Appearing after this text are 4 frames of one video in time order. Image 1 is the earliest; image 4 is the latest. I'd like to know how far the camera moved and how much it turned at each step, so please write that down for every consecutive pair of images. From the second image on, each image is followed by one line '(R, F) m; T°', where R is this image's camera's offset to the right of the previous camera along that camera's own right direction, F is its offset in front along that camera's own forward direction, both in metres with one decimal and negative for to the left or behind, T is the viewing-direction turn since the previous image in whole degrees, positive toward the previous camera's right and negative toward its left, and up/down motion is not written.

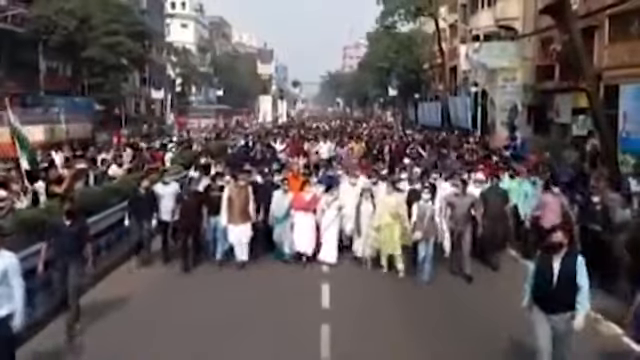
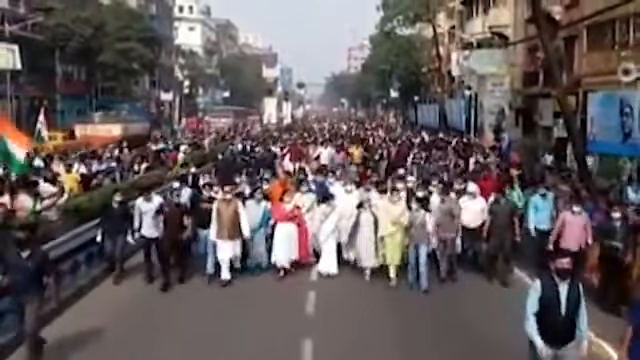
(+0.2, -2.8) m; 0°
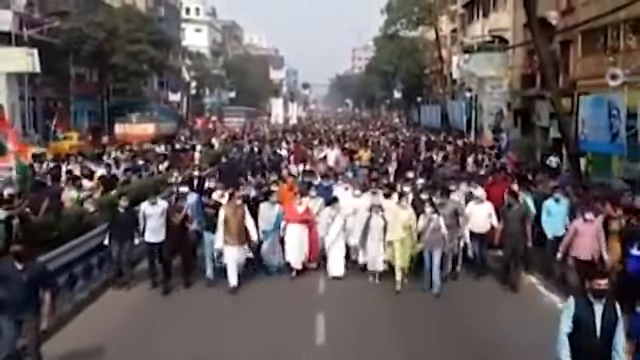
(-0.1, -1.7) m; 0°
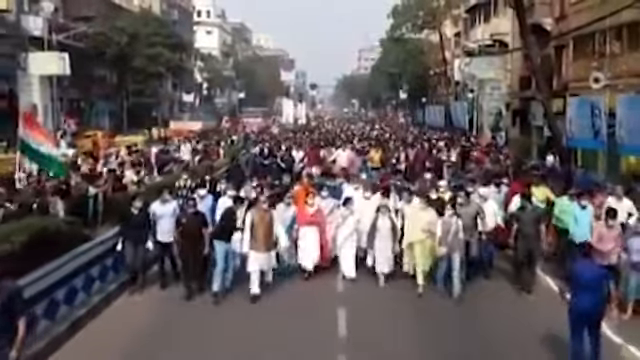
(-0.2, -3.0) m; 0°
